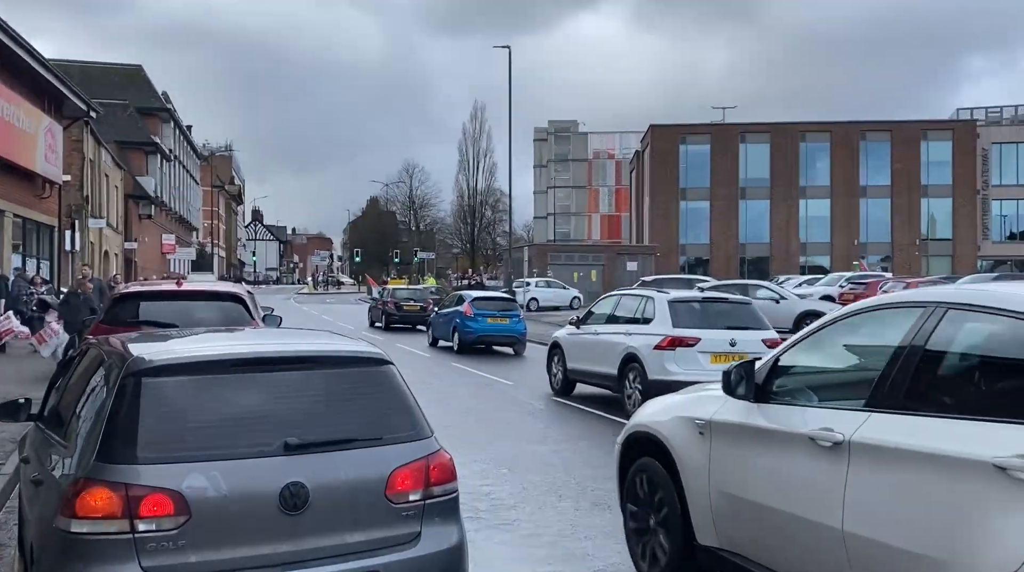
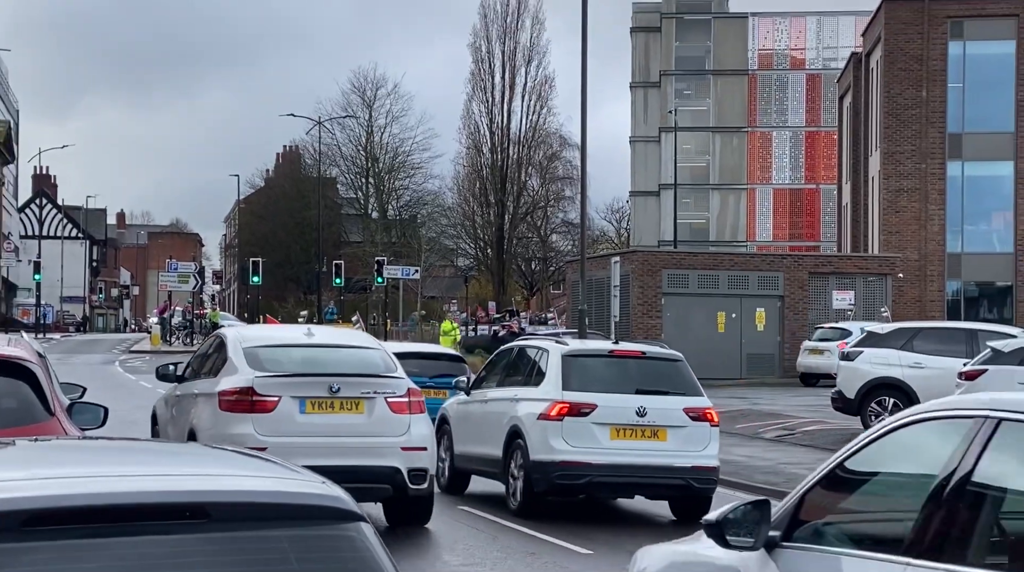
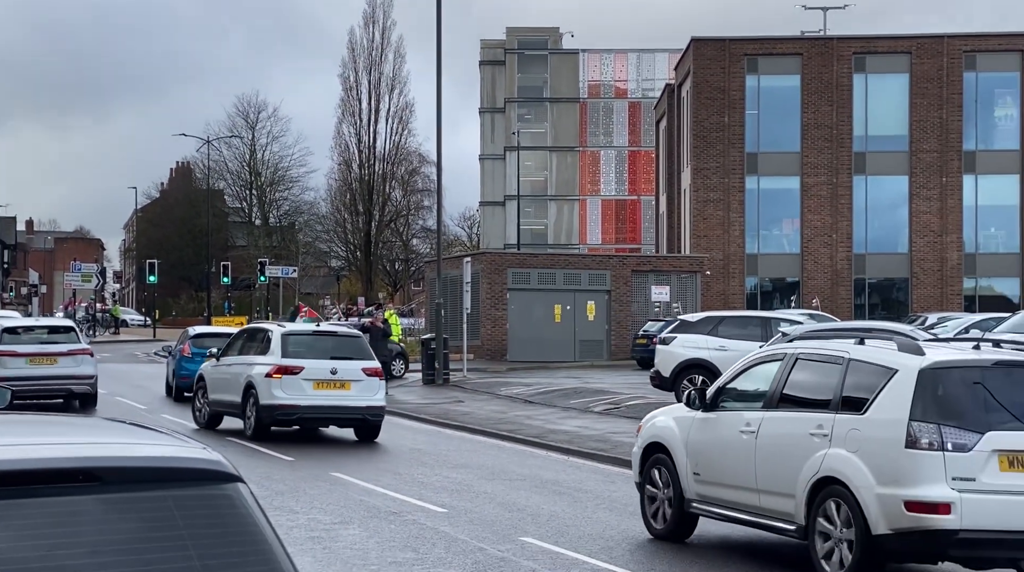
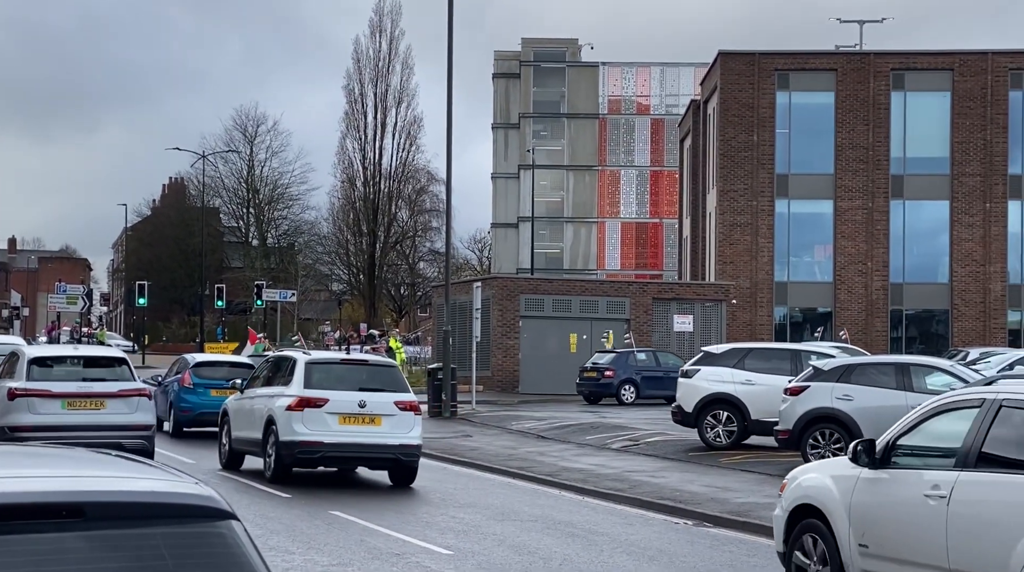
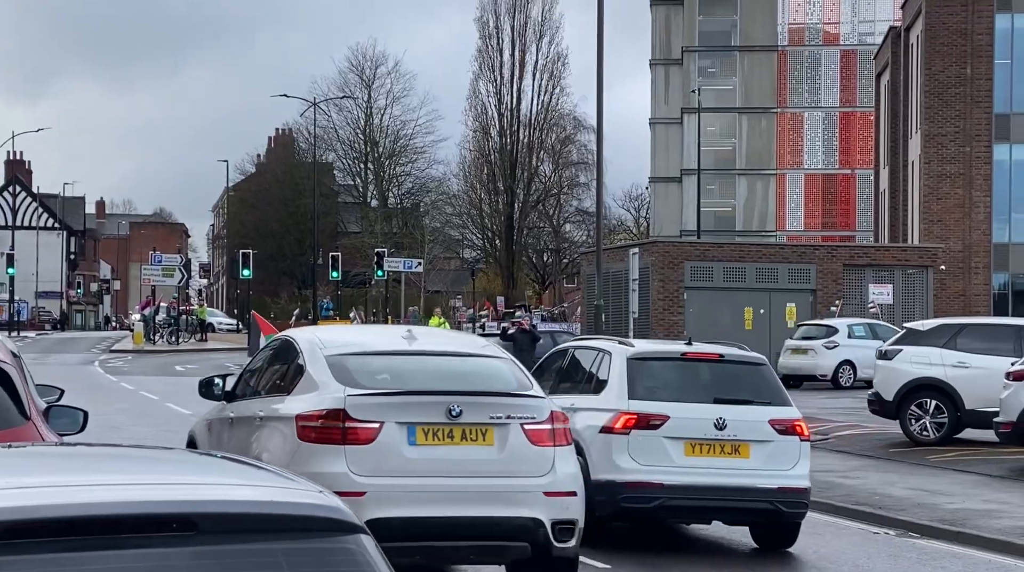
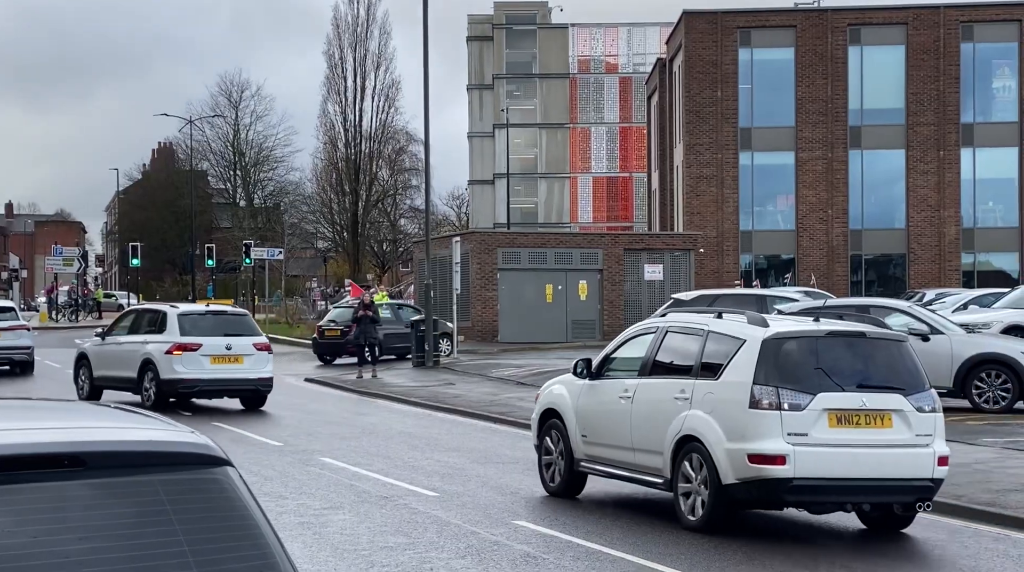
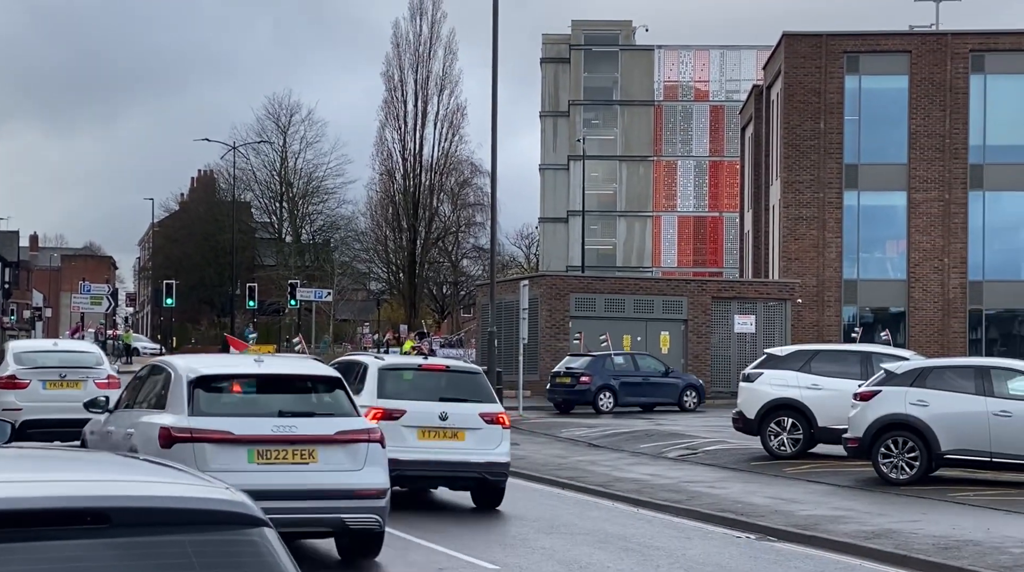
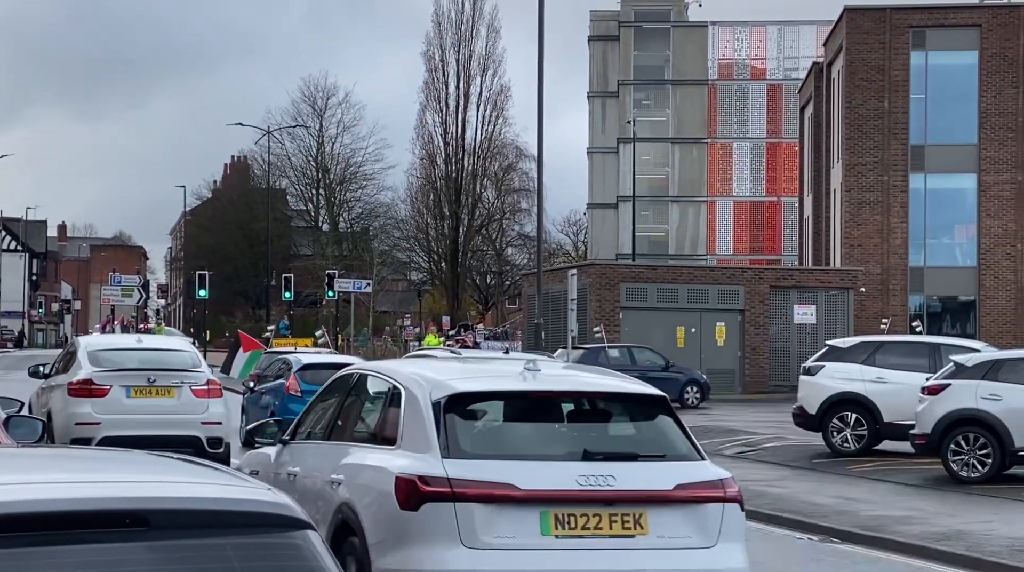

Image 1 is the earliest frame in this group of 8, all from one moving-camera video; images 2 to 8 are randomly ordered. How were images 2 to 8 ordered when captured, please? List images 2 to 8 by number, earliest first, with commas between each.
5, 2, 8, 7, 4, 3, 6
